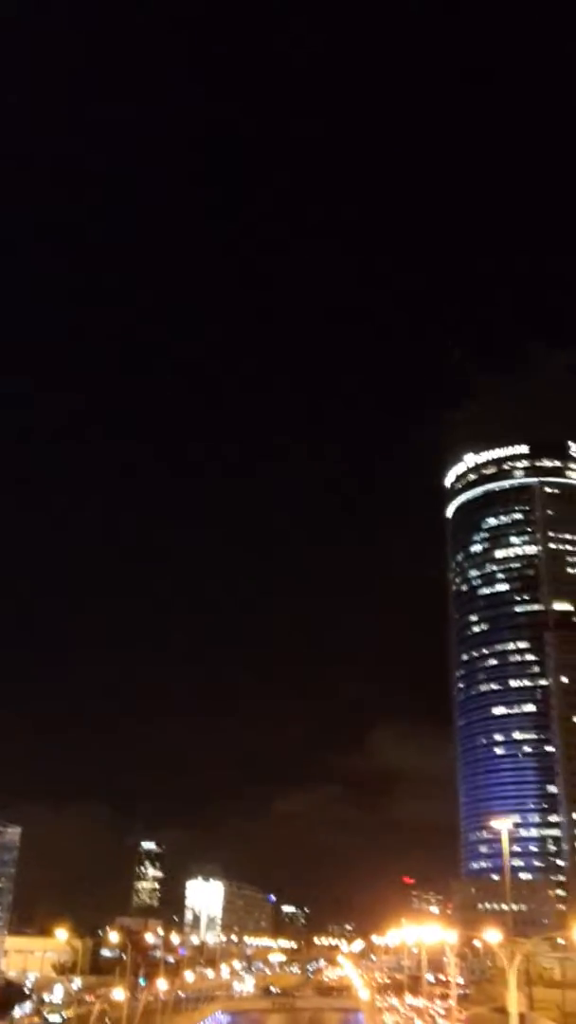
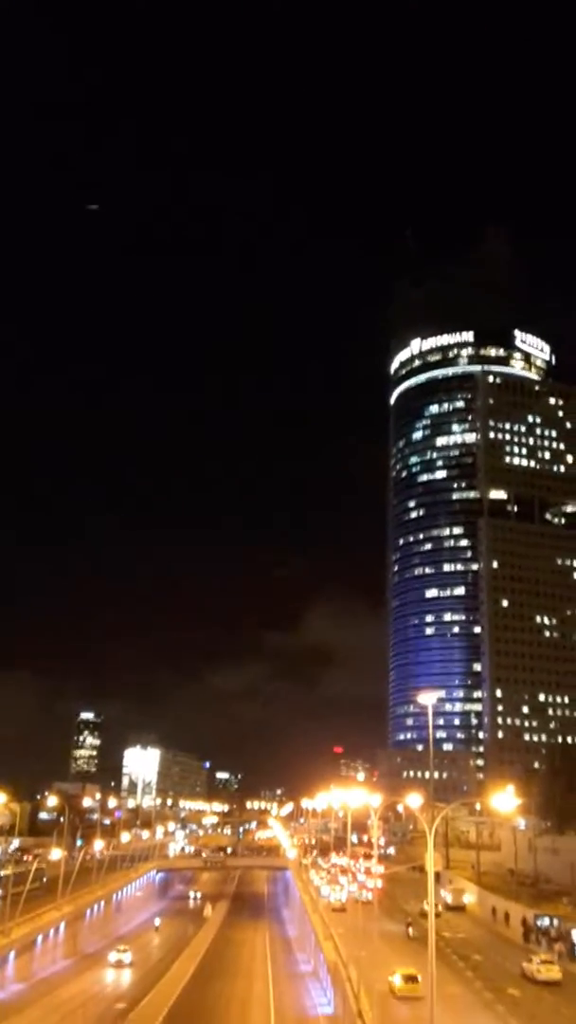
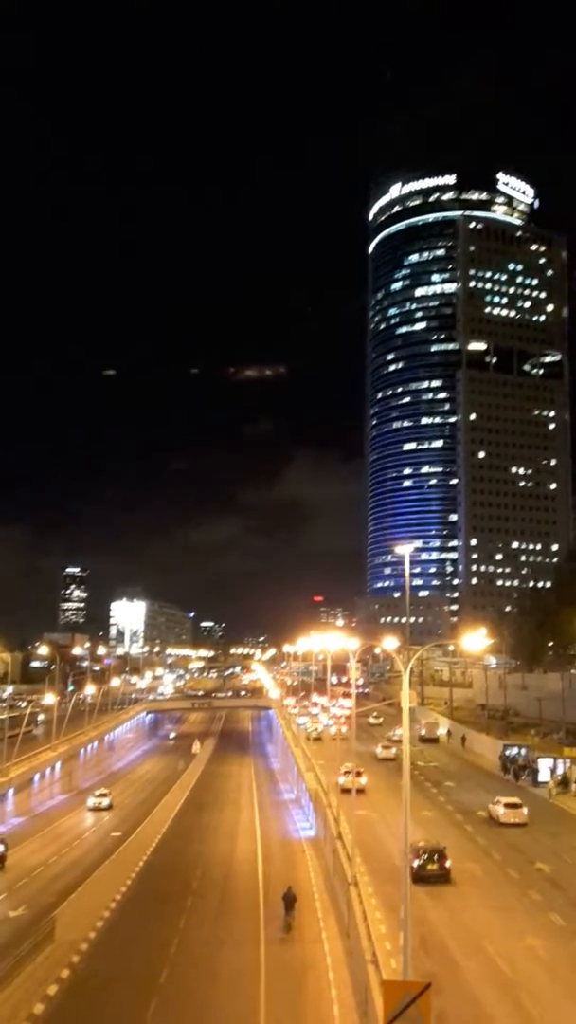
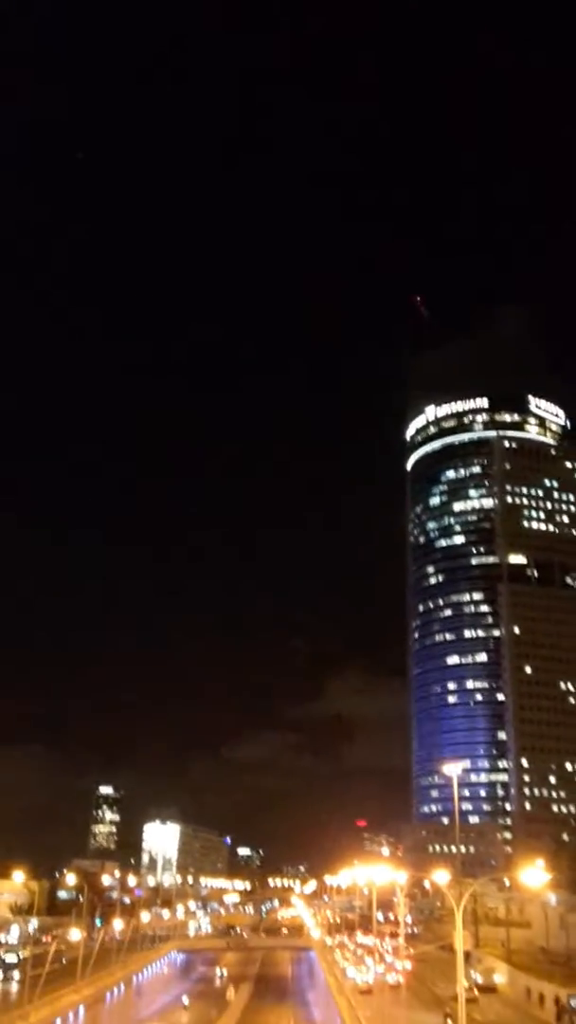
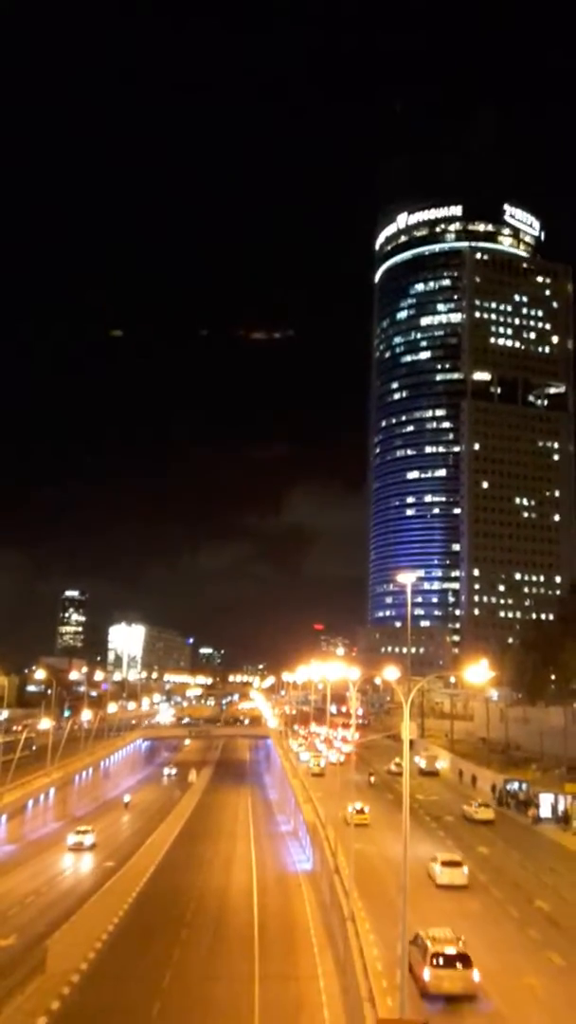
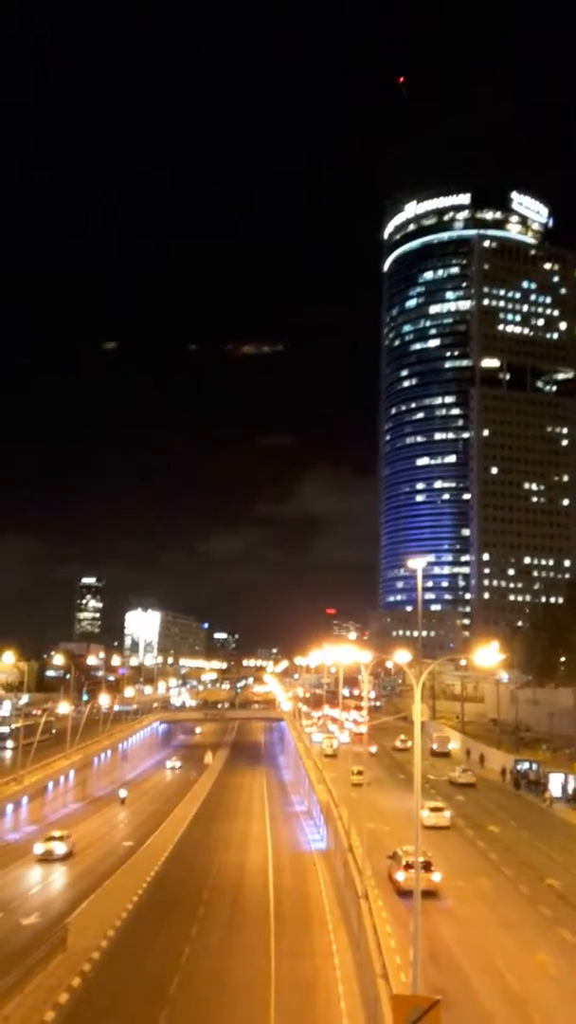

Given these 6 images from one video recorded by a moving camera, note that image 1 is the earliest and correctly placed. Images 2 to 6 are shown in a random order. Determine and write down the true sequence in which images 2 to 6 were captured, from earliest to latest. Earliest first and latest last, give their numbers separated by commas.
4, 2, 5, 6, 3
